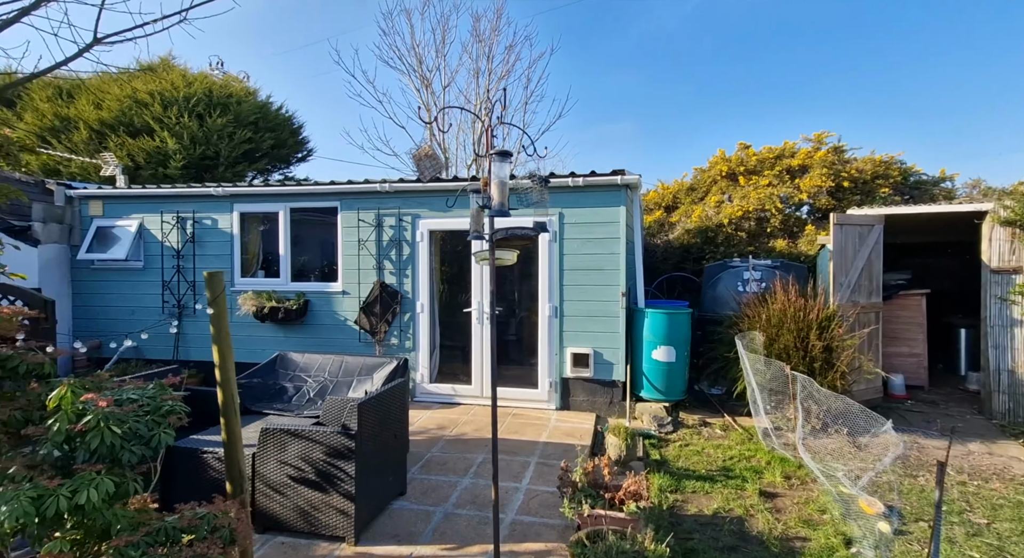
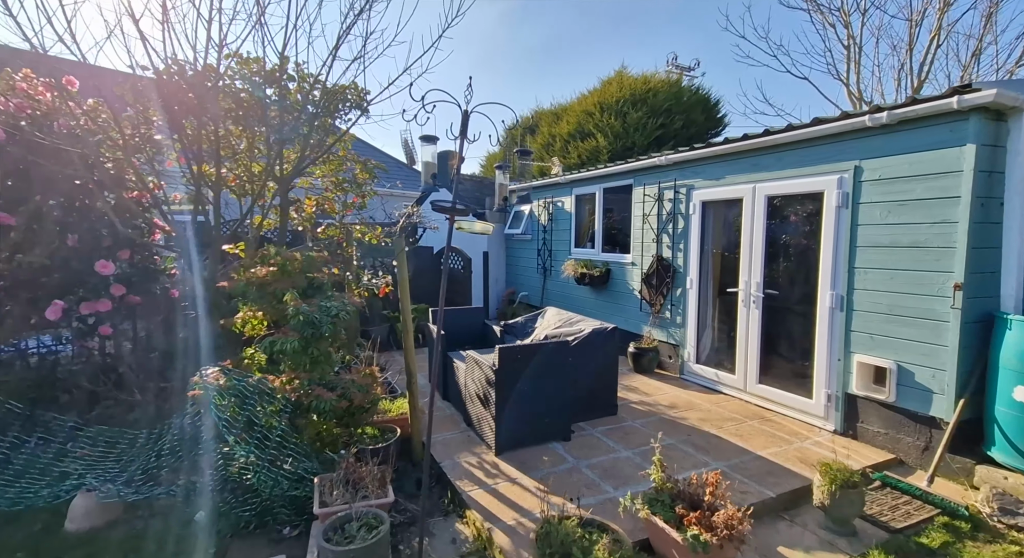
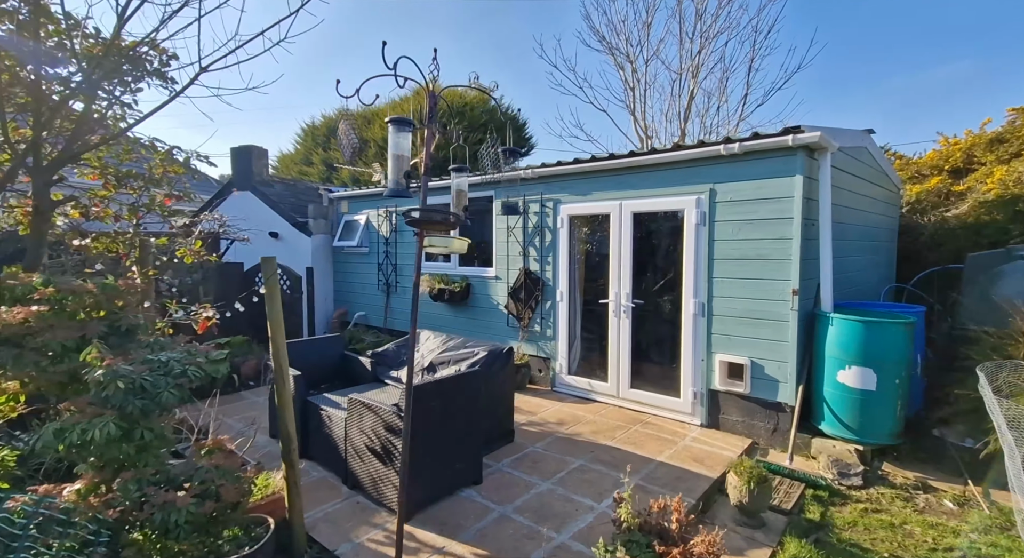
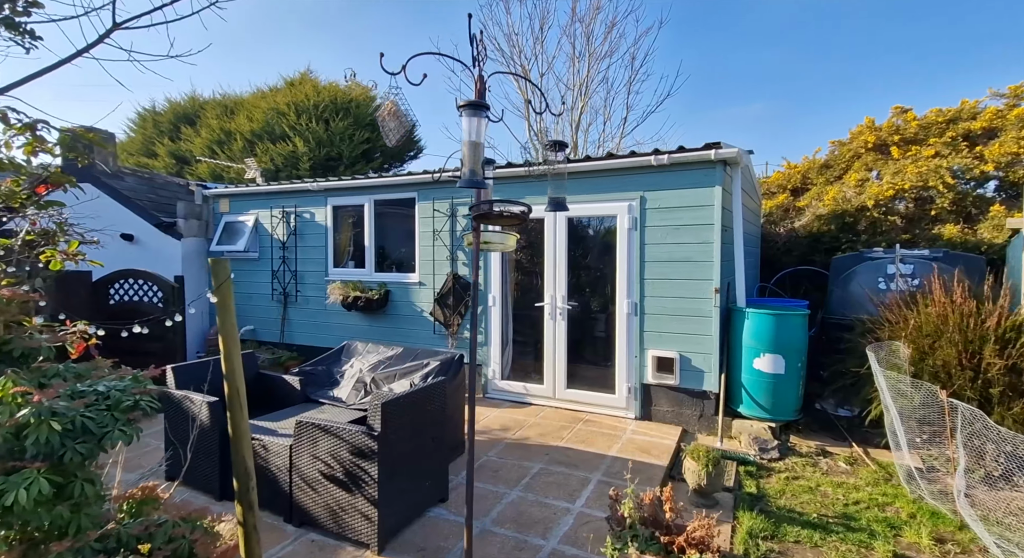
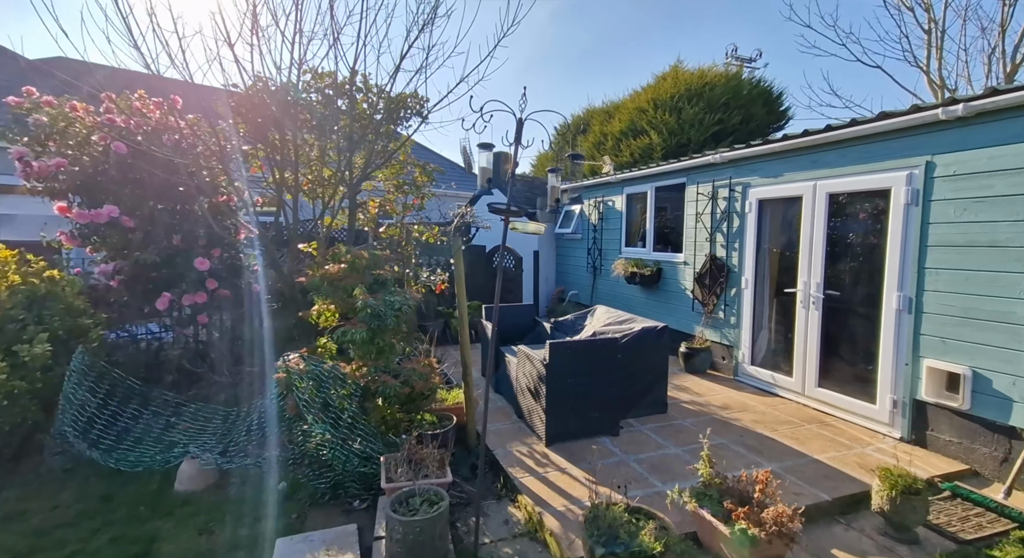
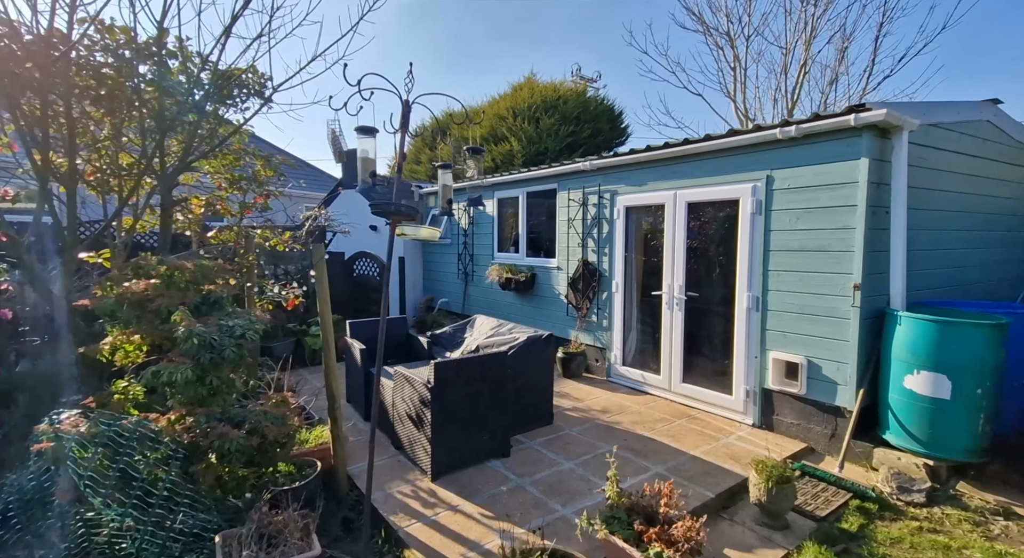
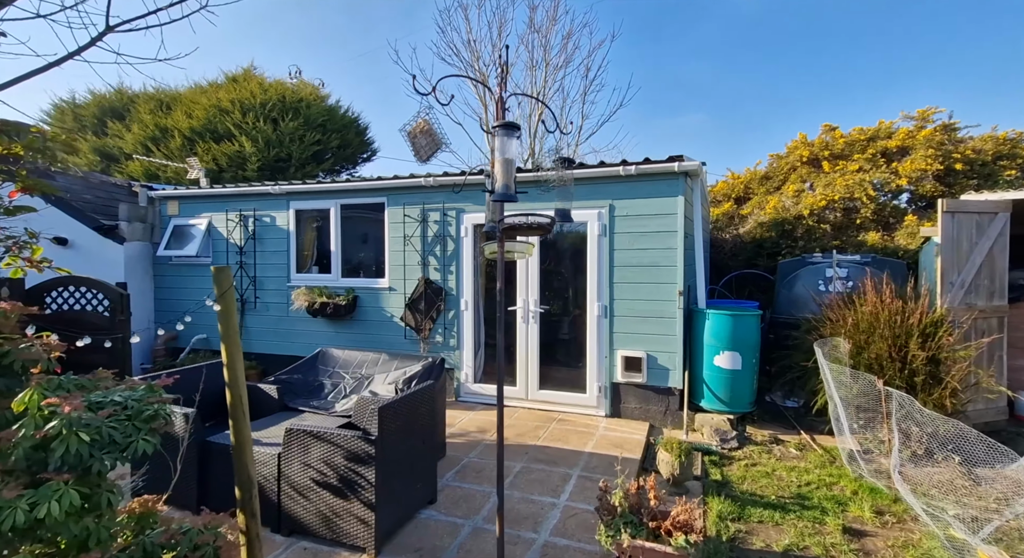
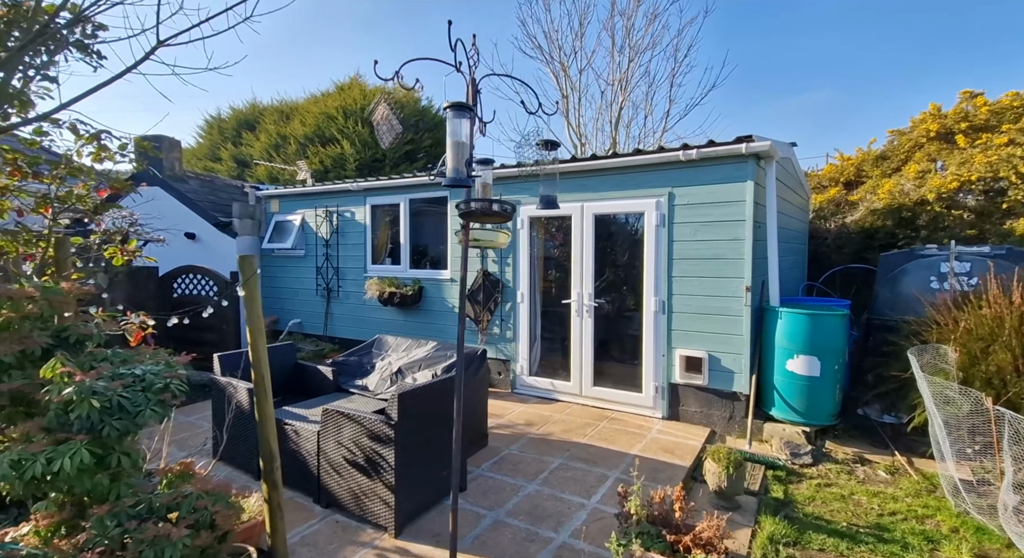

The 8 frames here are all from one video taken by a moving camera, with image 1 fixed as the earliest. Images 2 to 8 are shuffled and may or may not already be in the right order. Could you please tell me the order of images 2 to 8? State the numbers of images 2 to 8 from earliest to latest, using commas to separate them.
7, 4, 8, 3, 6, 2, 5
